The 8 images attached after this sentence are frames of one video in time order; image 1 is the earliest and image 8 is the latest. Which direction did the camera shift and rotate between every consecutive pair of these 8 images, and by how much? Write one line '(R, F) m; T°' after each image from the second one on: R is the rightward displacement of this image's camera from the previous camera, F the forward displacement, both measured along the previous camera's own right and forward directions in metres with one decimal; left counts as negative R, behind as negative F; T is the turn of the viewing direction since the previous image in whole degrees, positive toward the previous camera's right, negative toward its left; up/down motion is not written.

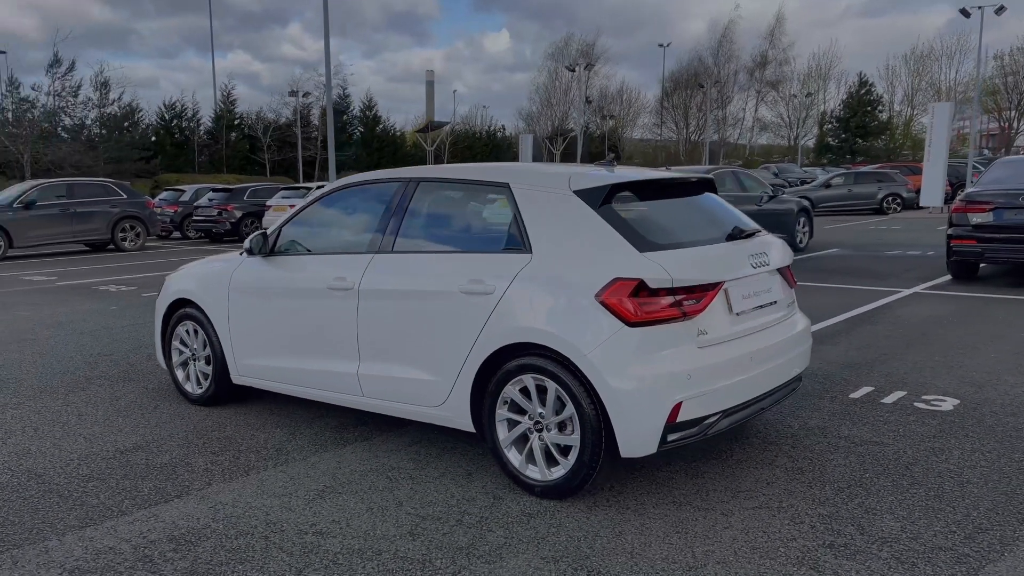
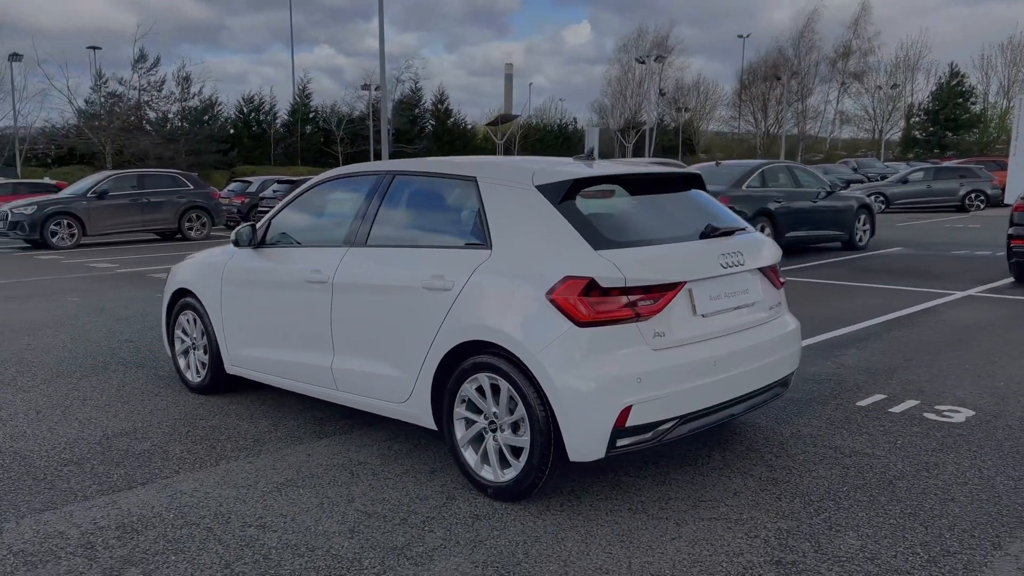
(+0.5, +0.1) m; -5°
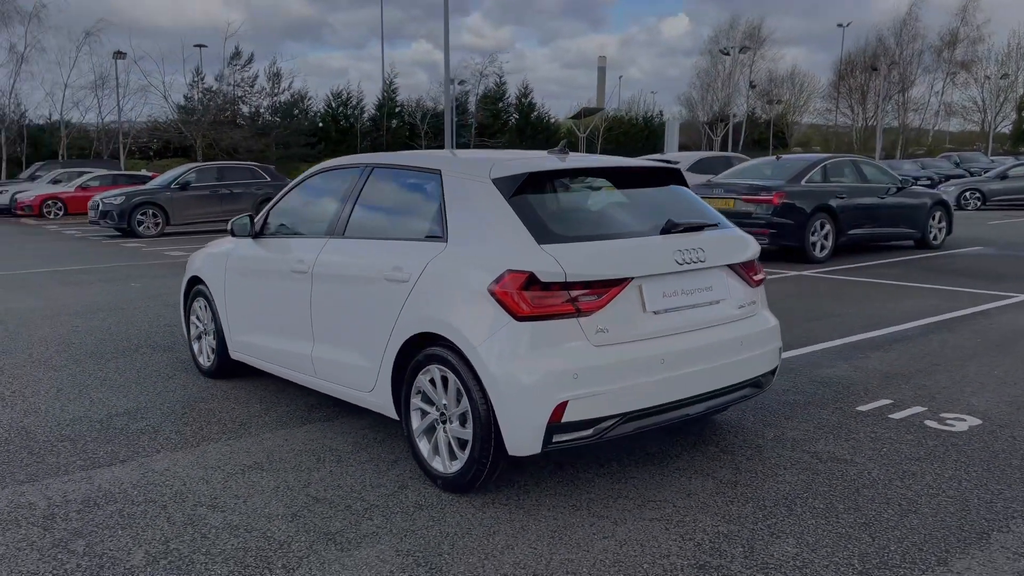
(+0.6, 0.0) m; -6°
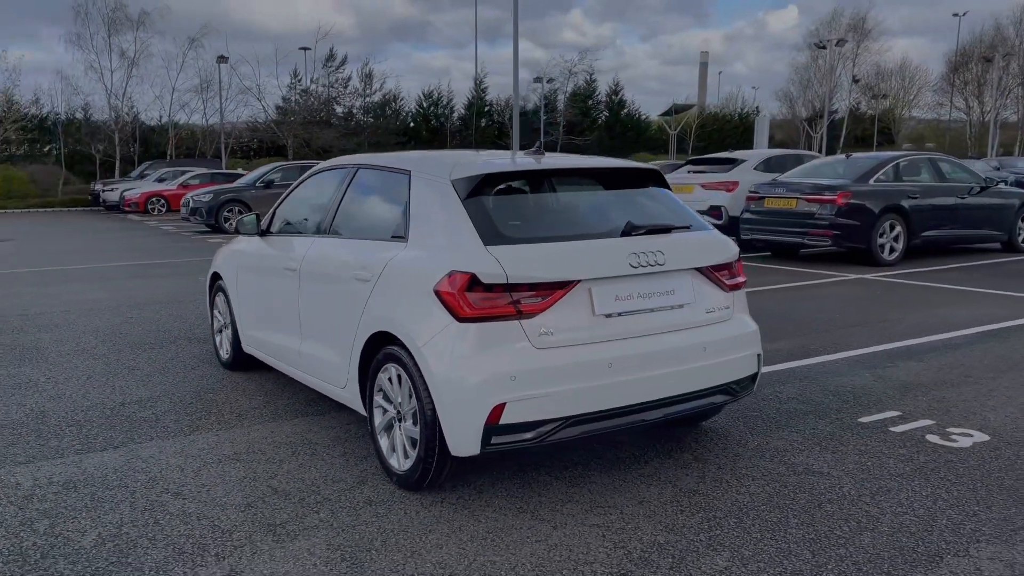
(+0.6, 0.0) m; -6°
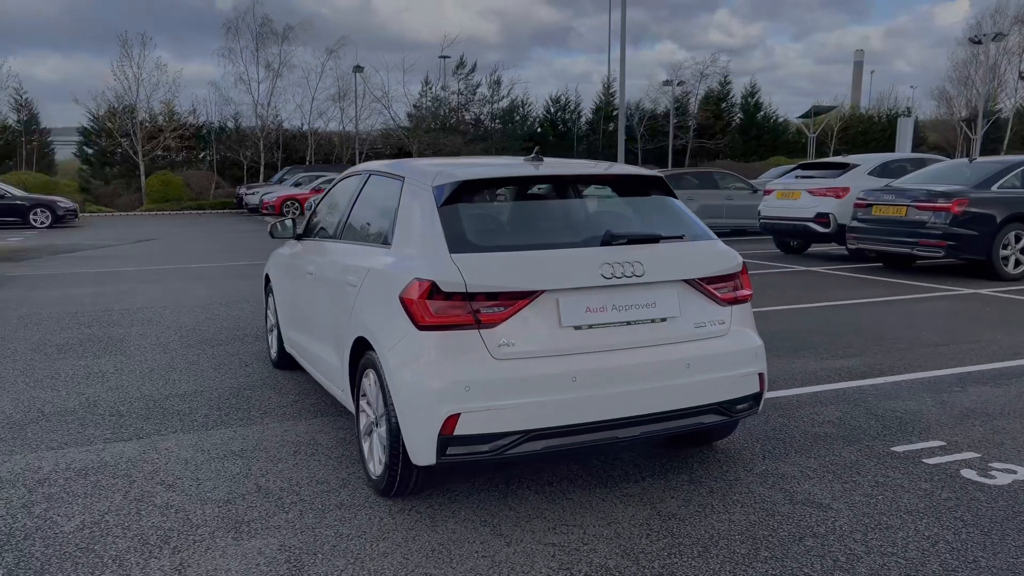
(+0.7, +0.1) m; -9°
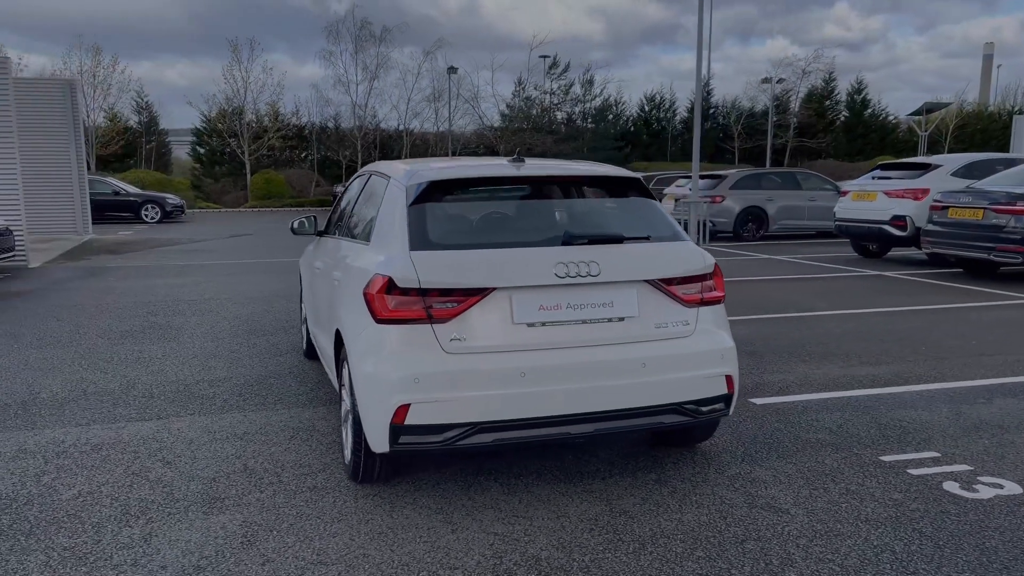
(+0.6, -0.1) m; -7°
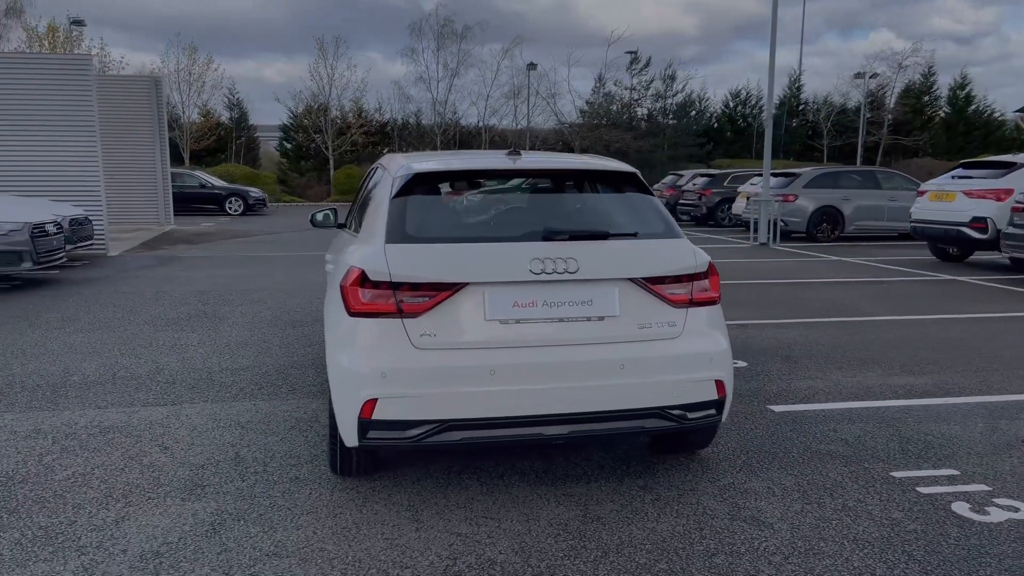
(+0.5, +0.1) m; -6°
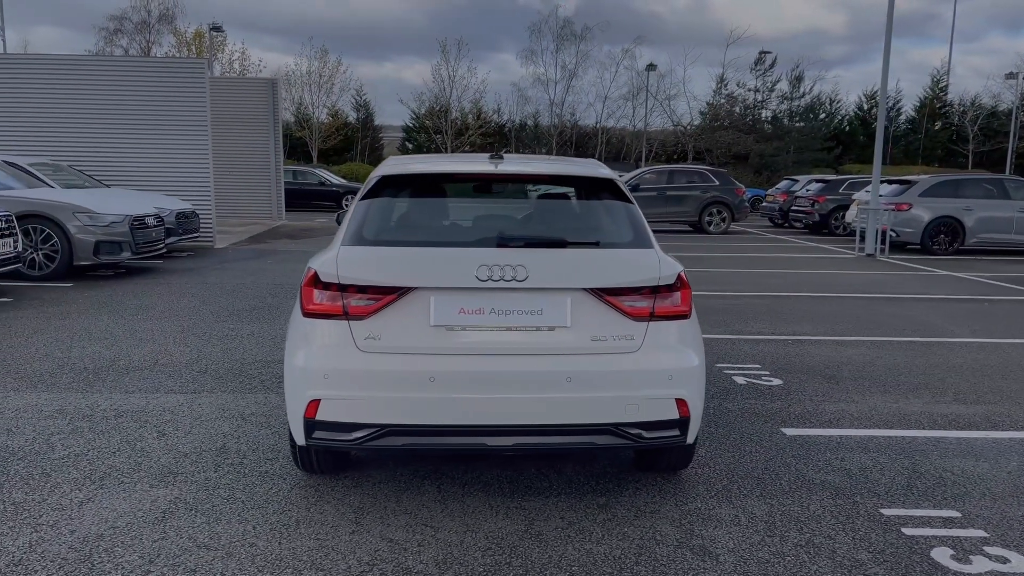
(+0.7, +0.1) m; -9°
